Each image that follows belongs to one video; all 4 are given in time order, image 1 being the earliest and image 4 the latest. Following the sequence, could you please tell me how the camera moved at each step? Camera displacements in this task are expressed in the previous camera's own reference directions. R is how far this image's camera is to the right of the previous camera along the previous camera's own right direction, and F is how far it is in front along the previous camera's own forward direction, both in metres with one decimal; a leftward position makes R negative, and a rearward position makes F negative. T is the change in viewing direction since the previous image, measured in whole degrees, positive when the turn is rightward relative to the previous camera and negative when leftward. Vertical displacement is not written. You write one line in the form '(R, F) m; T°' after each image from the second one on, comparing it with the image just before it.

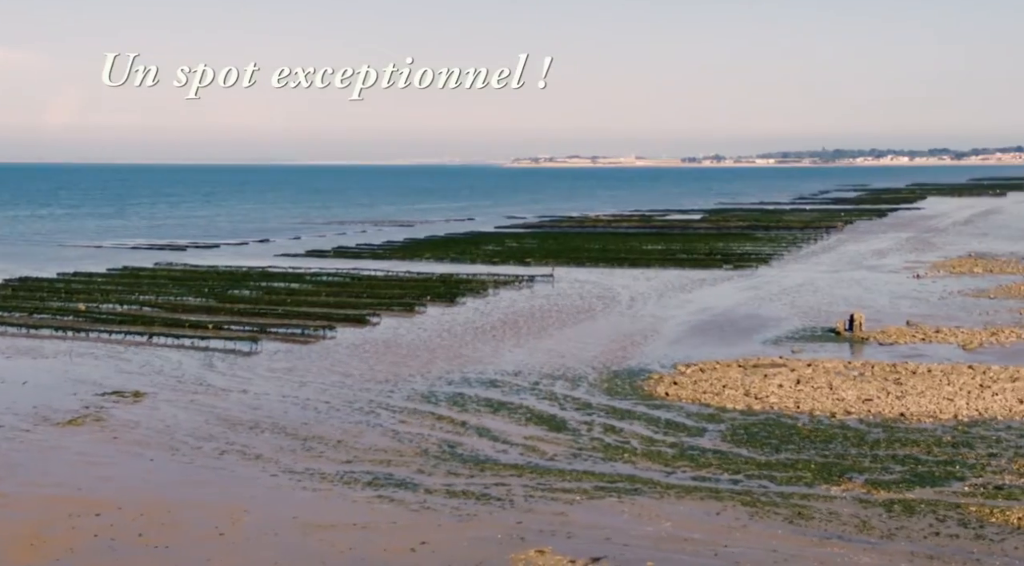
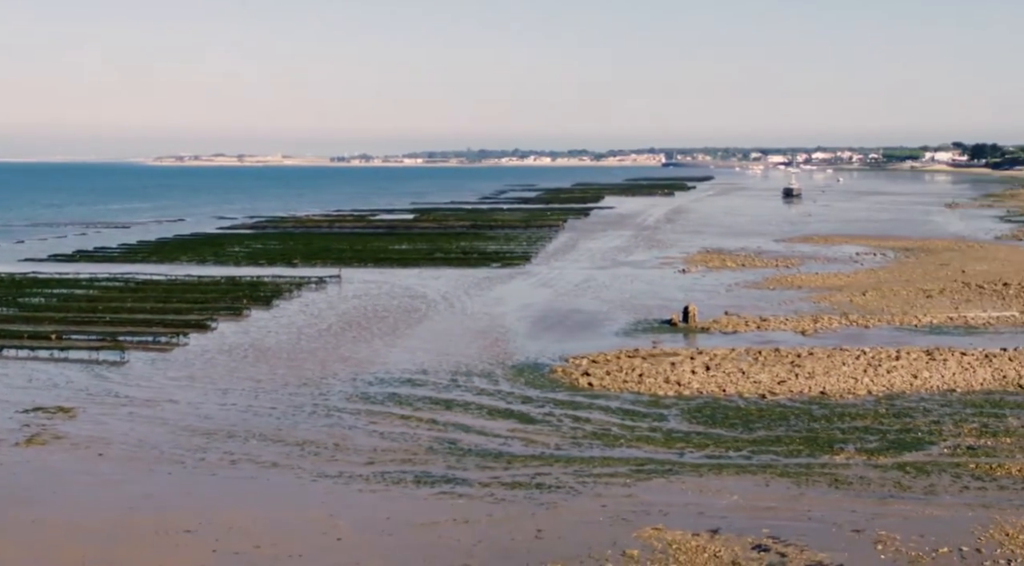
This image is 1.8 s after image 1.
(-5.8, -0.3) m; +17°
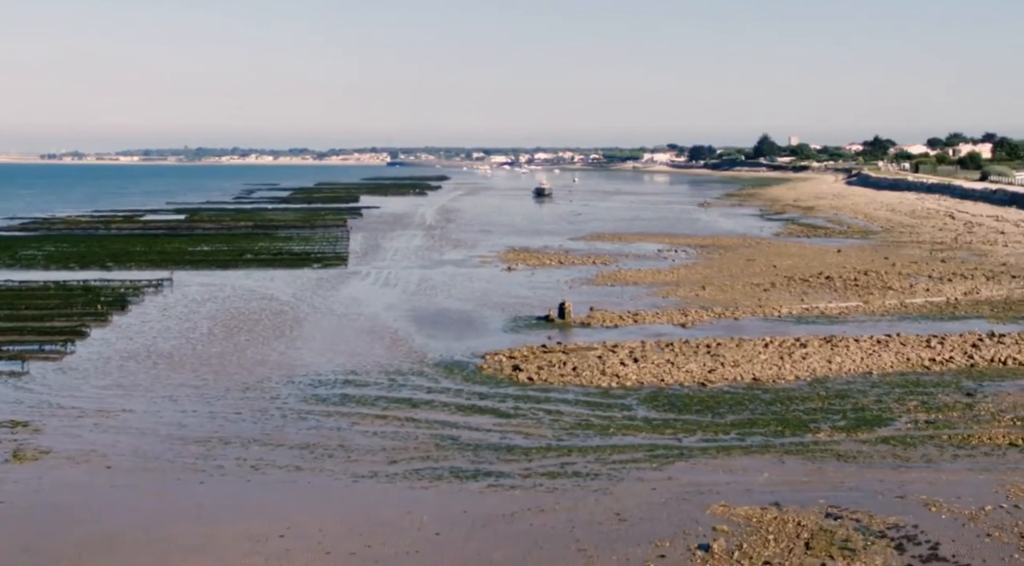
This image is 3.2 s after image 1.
(-4.9, -0.3) m; +14°
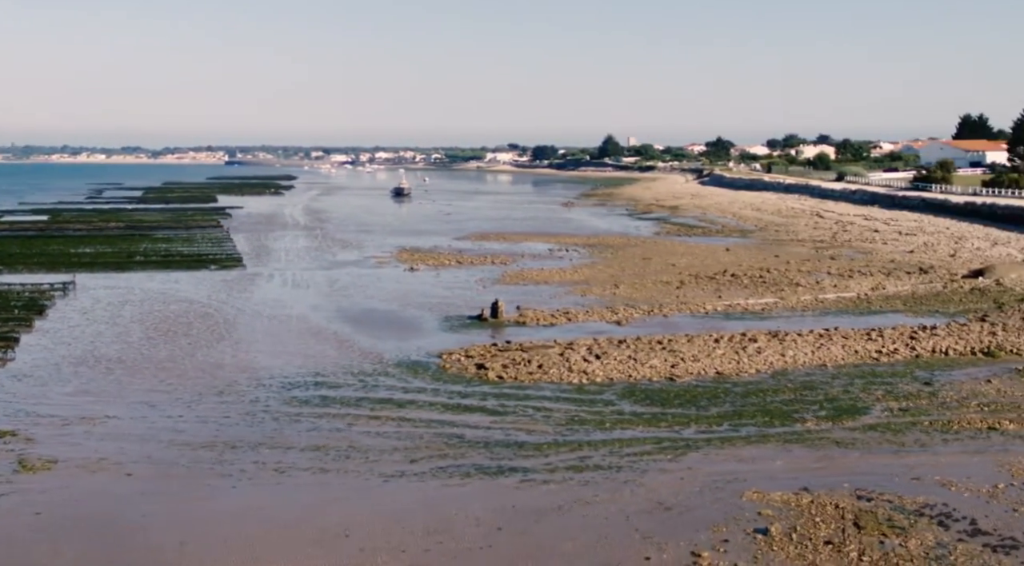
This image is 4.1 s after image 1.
(-3.0, -0.3) m; +8°
